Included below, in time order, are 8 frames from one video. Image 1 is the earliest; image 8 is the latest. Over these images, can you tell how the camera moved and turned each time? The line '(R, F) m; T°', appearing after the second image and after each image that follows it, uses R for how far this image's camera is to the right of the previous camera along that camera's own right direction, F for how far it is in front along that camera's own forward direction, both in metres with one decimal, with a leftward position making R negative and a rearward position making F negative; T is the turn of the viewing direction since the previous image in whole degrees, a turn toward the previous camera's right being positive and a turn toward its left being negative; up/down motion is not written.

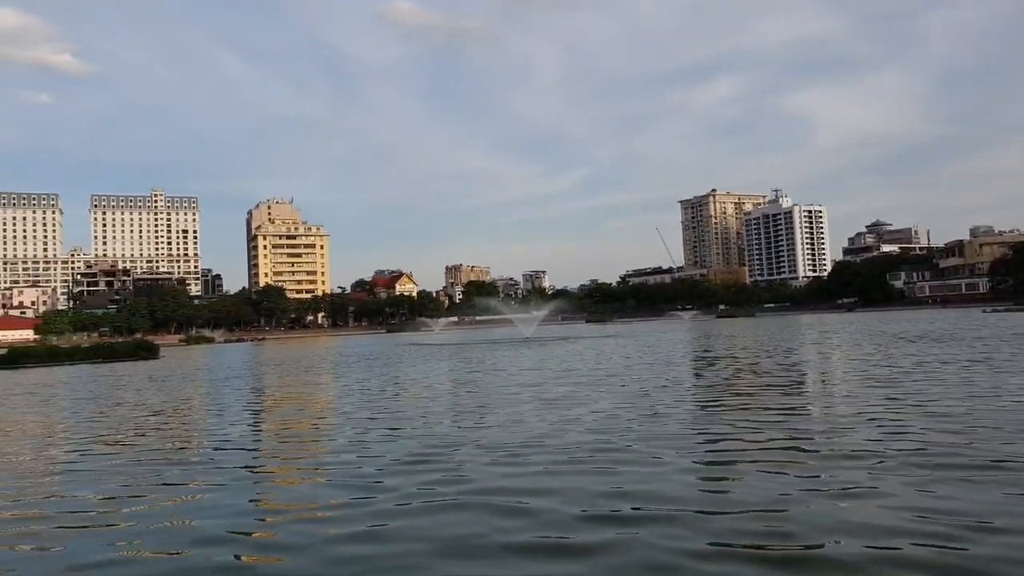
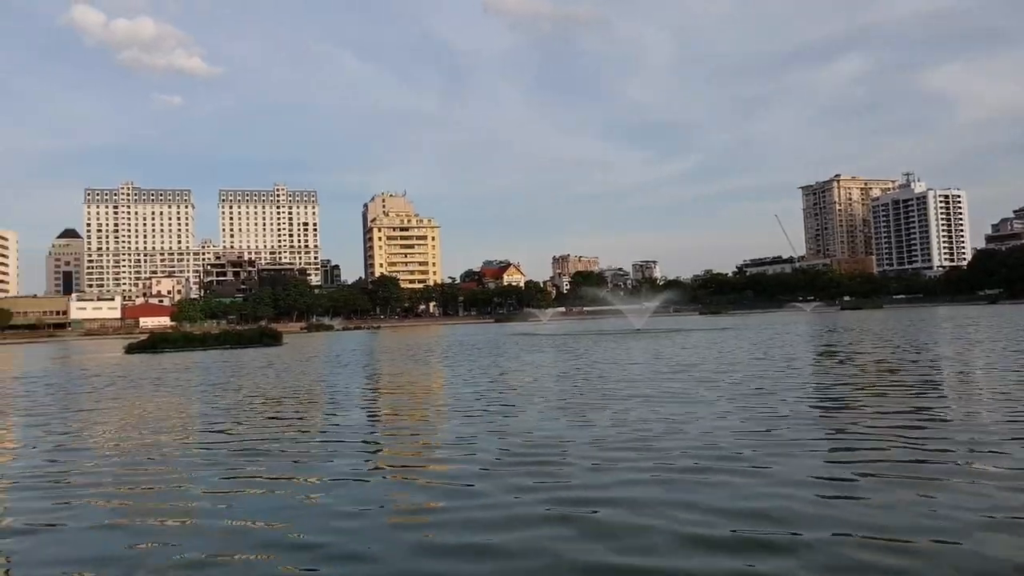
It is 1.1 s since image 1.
(+0.1, +1.2) m; -8°
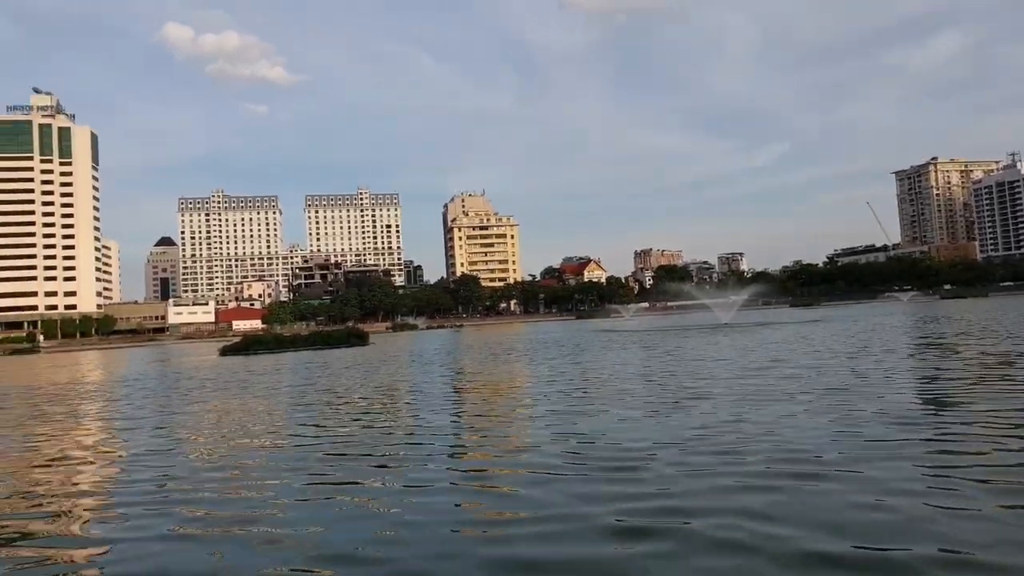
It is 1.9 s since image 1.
(0.0, +0.8) m; -6°
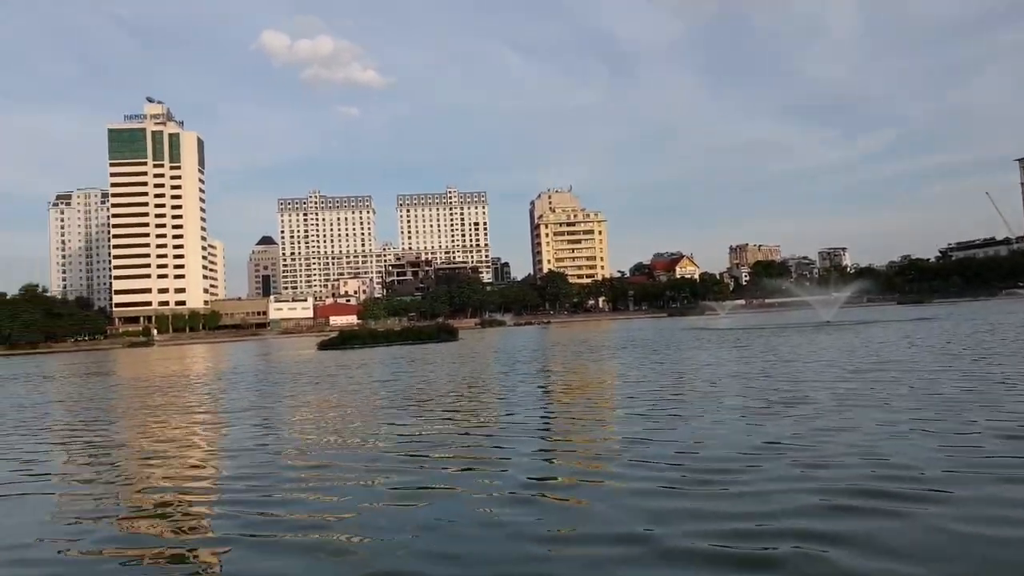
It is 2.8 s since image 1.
(-0.2, +0.2) m; -7°
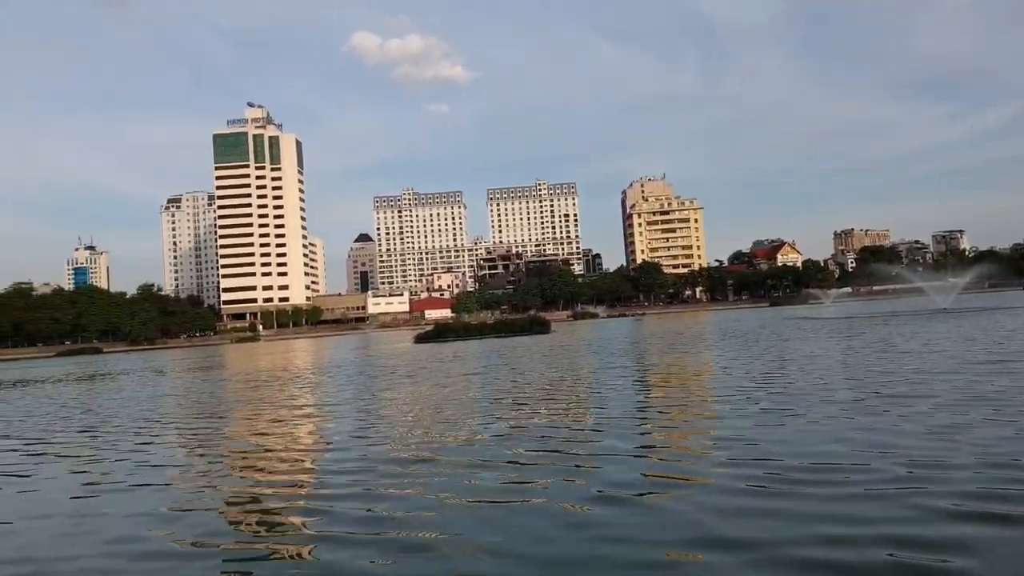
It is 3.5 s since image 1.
(-0.1, +0.3) m; -7°
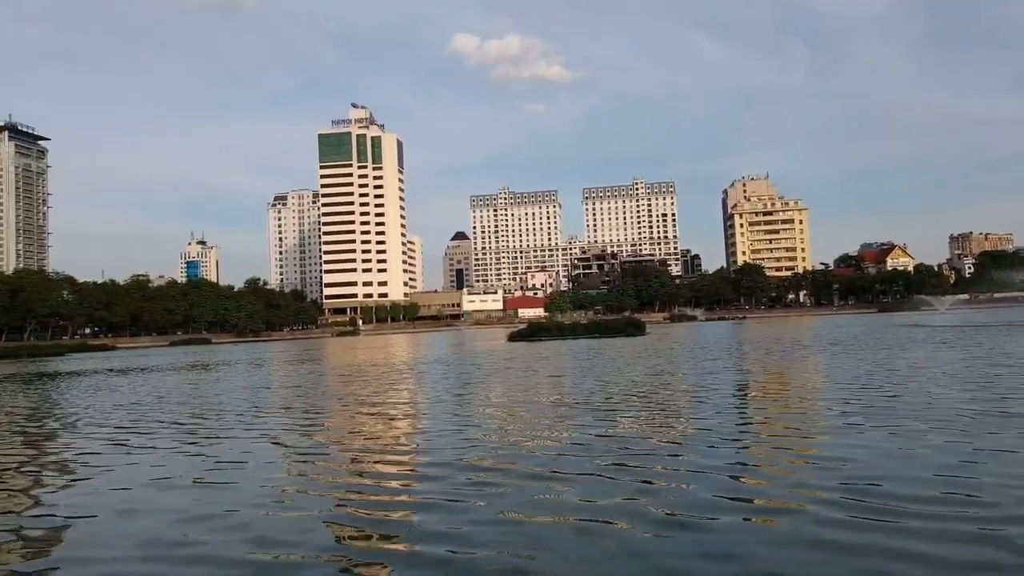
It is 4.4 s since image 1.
(0.0, +0.4) m; -7°
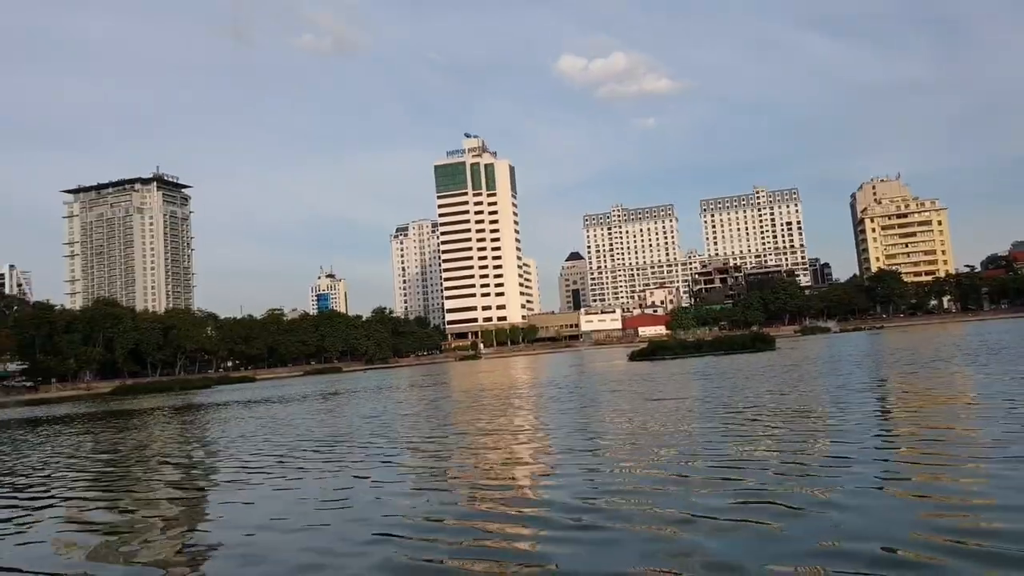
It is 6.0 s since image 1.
(-0.1, +0.3) m; -9°
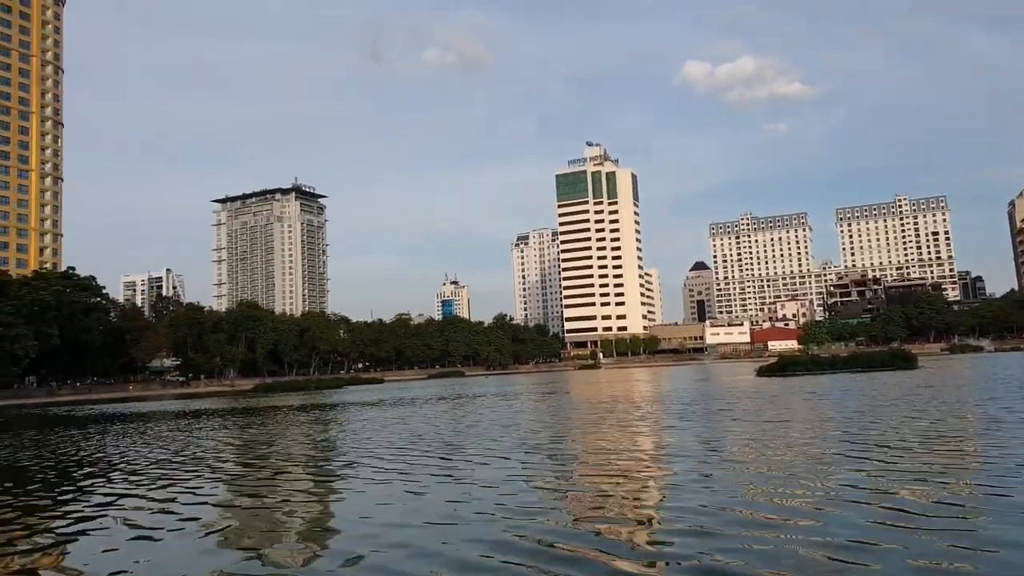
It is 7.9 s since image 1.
(-0.1, +0.1) m; -9°
